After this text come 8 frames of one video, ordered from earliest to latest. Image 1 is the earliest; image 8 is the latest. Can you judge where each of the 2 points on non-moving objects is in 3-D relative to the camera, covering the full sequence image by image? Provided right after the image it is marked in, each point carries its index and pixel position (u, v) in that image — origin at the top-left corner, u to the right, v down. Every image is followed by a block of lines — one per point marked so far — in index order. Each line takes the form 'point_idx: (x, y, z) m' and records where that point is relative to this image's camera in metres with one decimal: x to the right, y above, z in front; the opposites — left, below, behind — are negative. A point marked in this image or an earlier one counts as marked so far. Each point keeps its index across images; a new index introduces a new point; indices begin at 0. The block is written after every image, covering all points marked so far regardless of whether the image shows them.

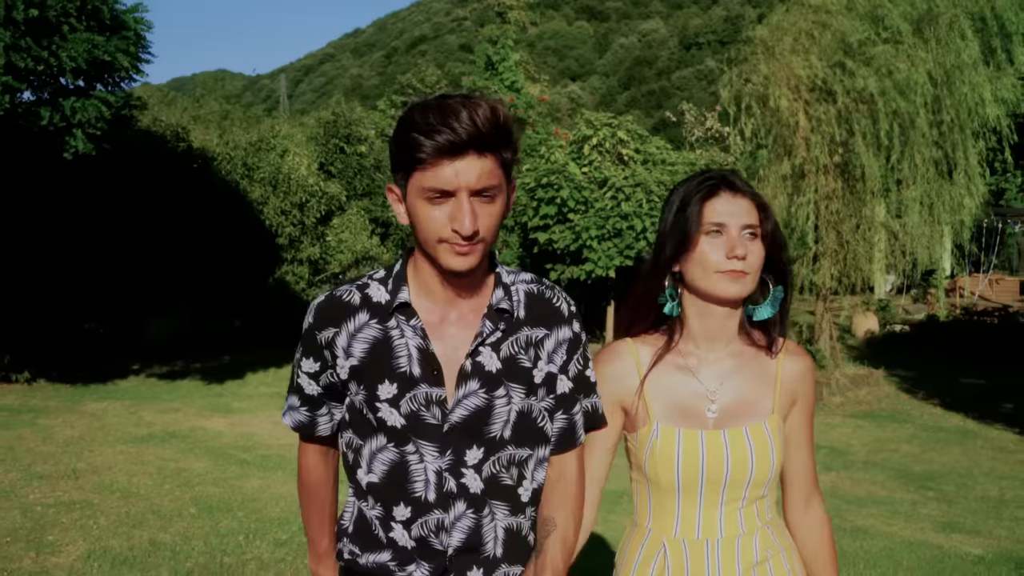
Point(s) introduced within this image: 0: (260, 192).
0: (-3.9, +1.5, +15.7) m
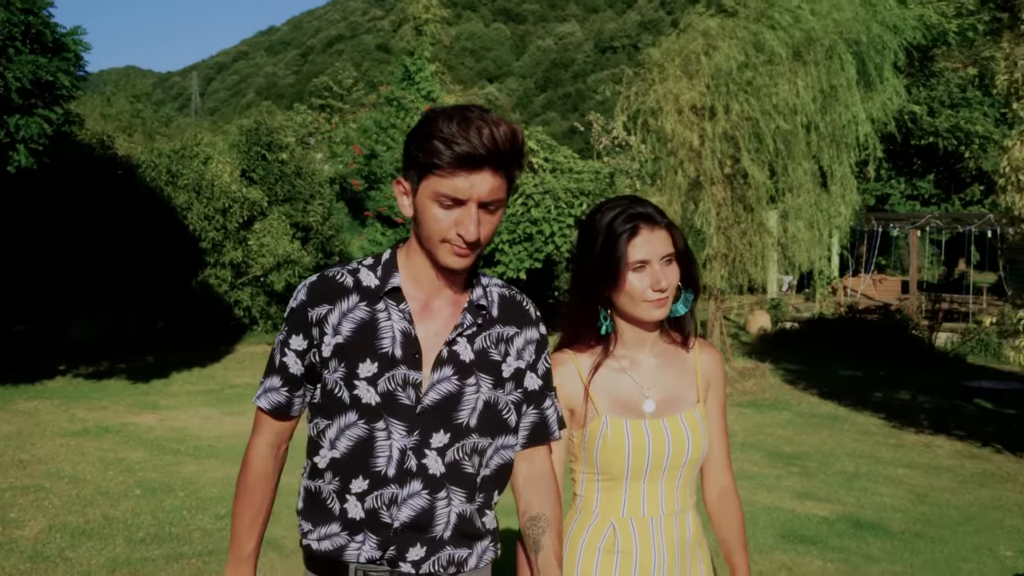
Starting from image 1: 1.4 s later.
0: (-5.3, +1.5, +16.3) m
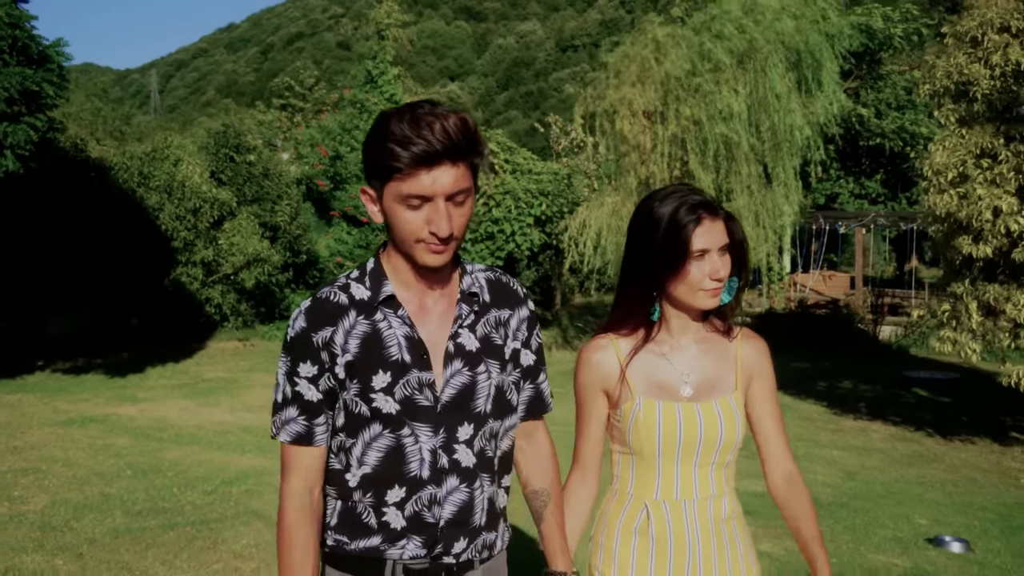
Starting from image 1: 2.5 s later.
0: (-6.0, +1.5, +16.8) m
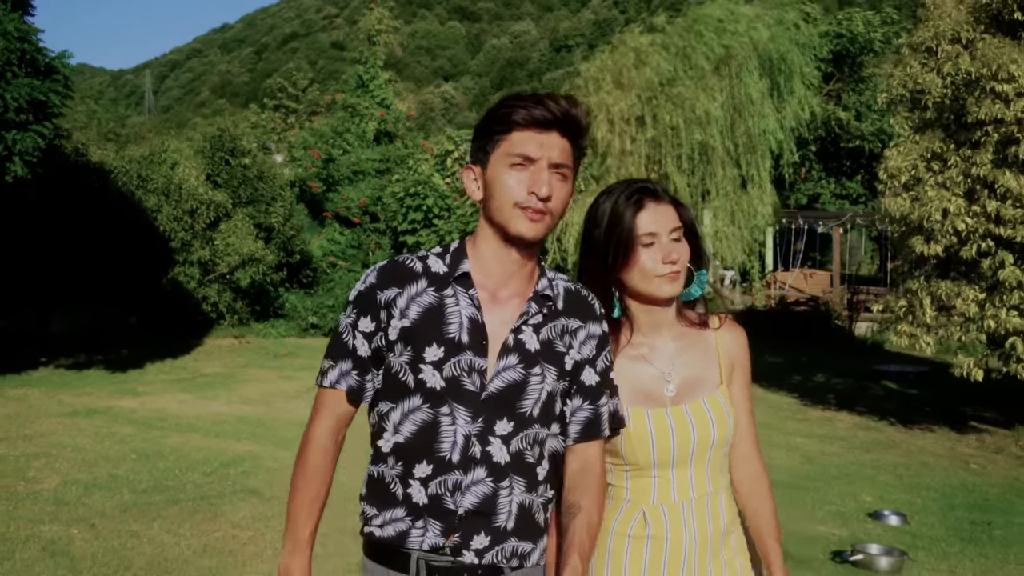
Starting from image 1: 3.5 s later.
0: (-6.2, +1.5, +17.4) m
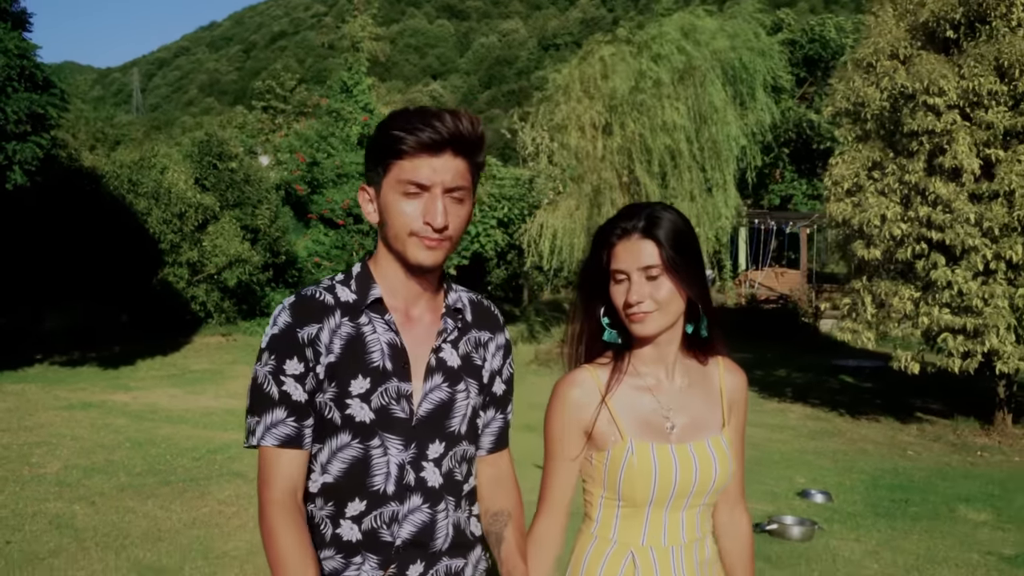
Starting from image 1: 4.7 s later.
0: (-6.6, +1.5, +18.1) m
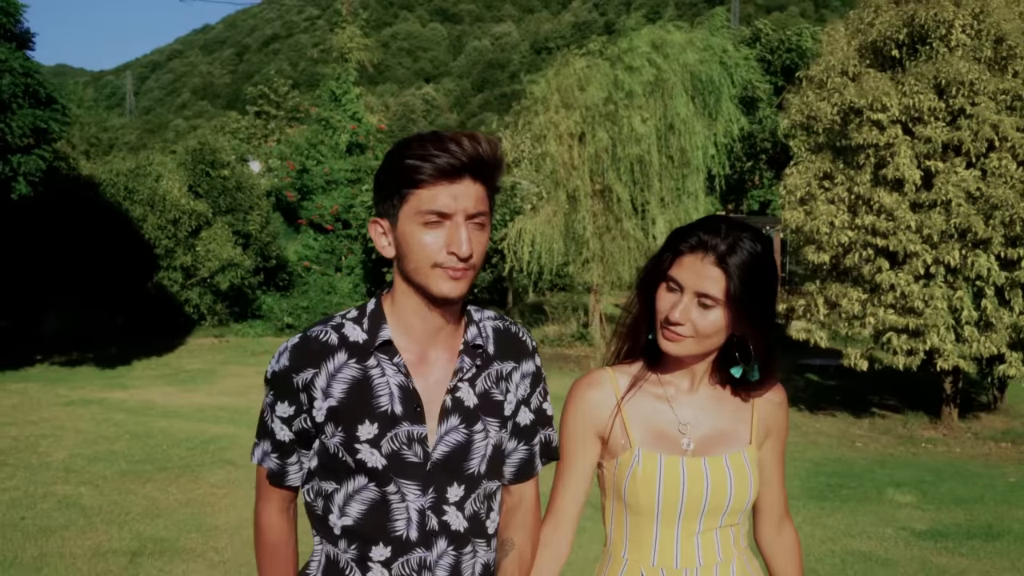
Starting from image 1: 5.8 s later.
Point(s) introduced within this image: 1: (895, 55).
0: (-7.0, +1.4, +18.9) m
1: (+4.6, +2.8, +12.1) m
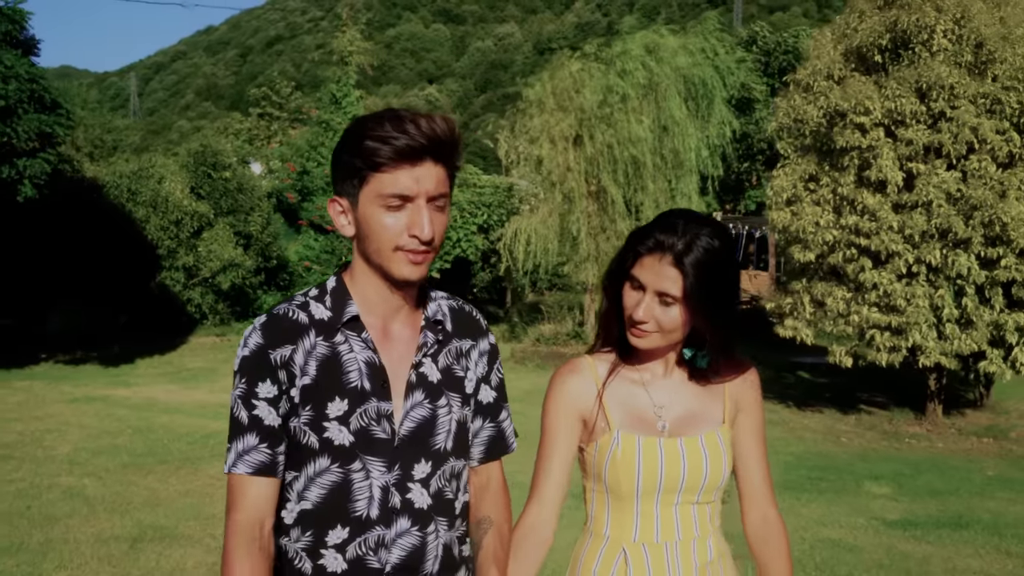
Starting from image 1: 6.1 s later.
0: (-7.1, +1.4, +19.2) m
1: (+4.5, +2.8, +12.4) m
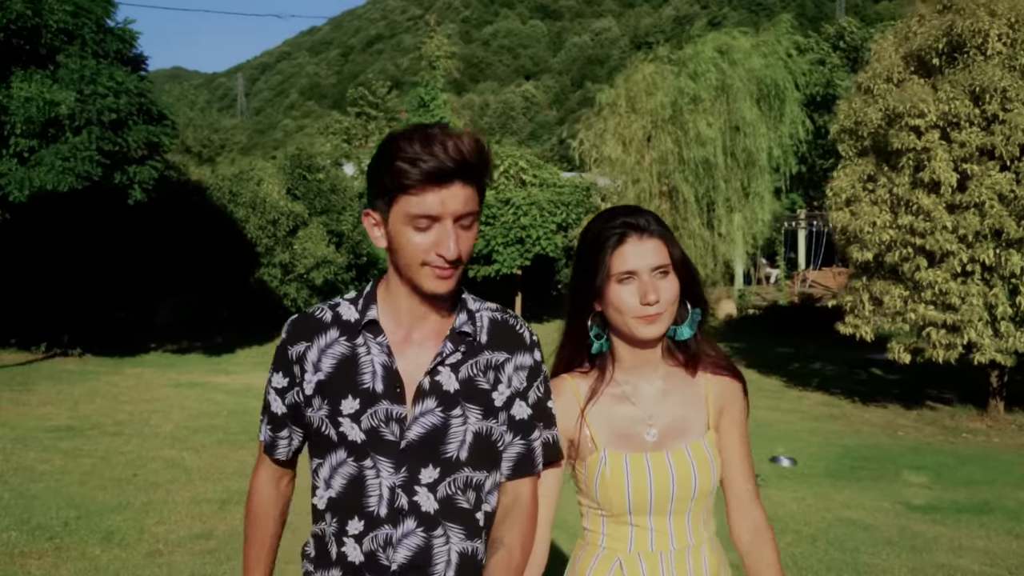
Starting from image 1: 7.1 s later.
0: (-5.5, +1.5, +20.6) m
1: (+5.4, +2.8, +12.7) m
